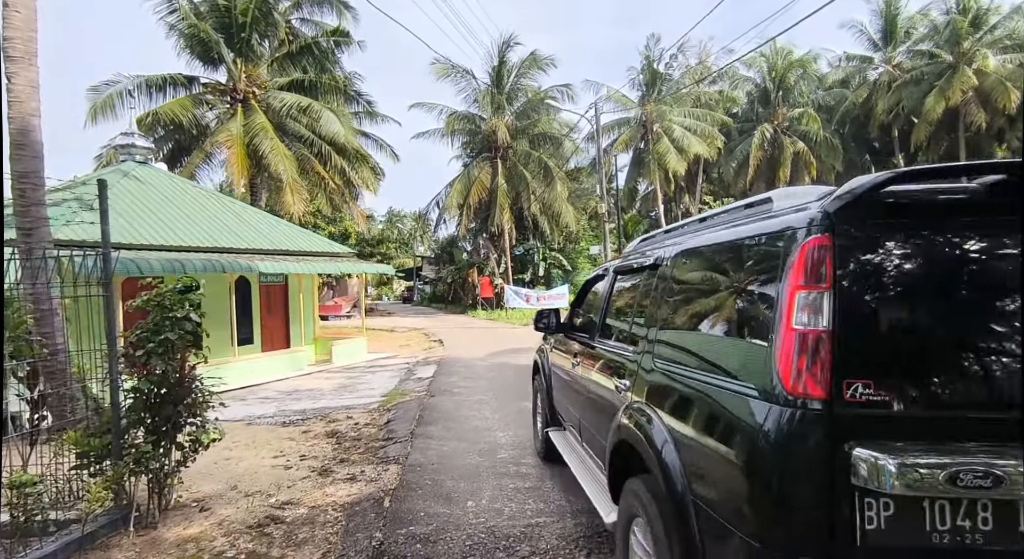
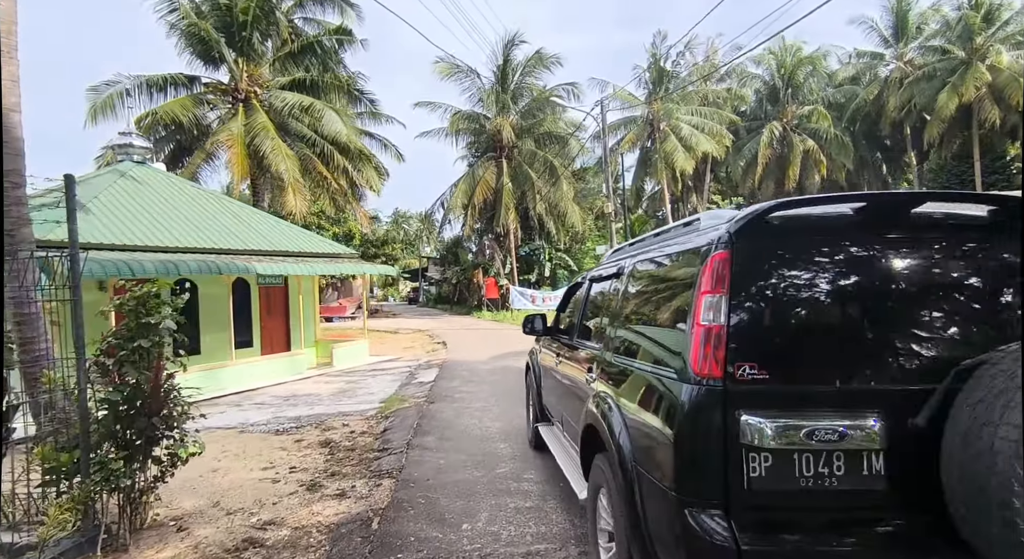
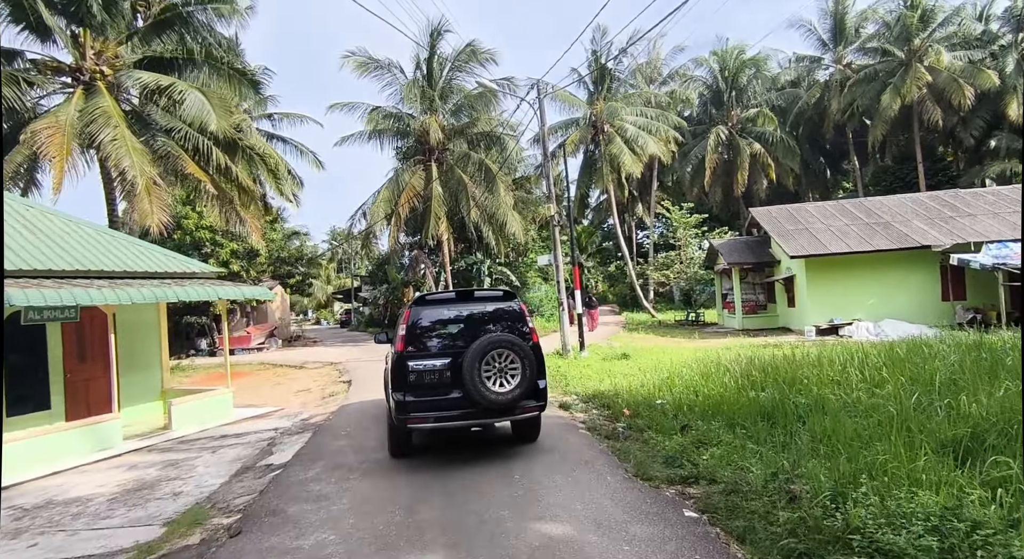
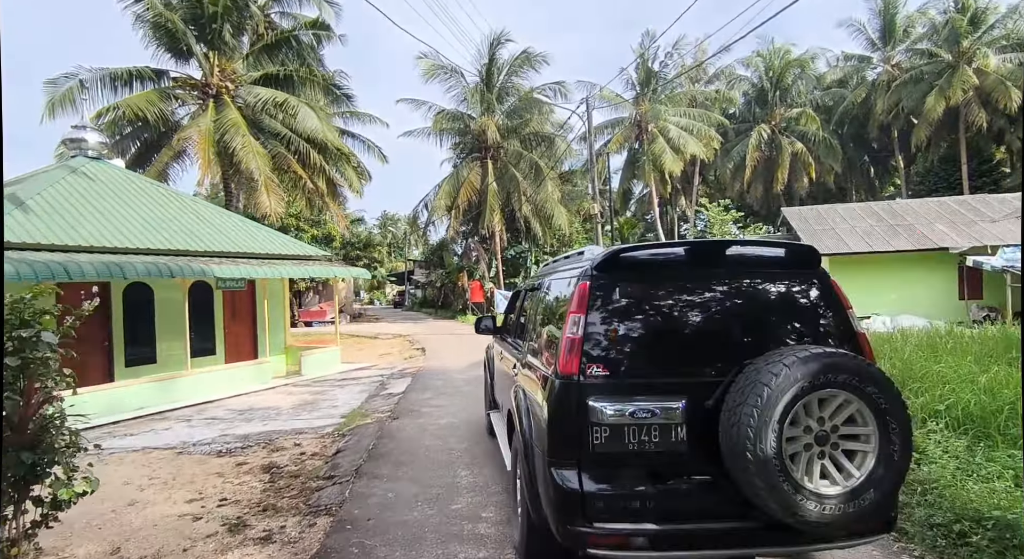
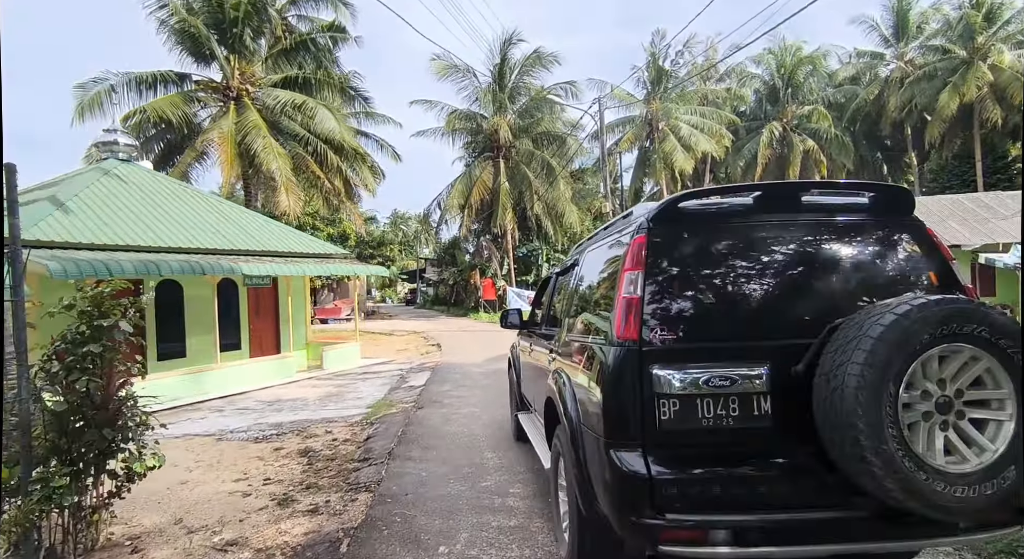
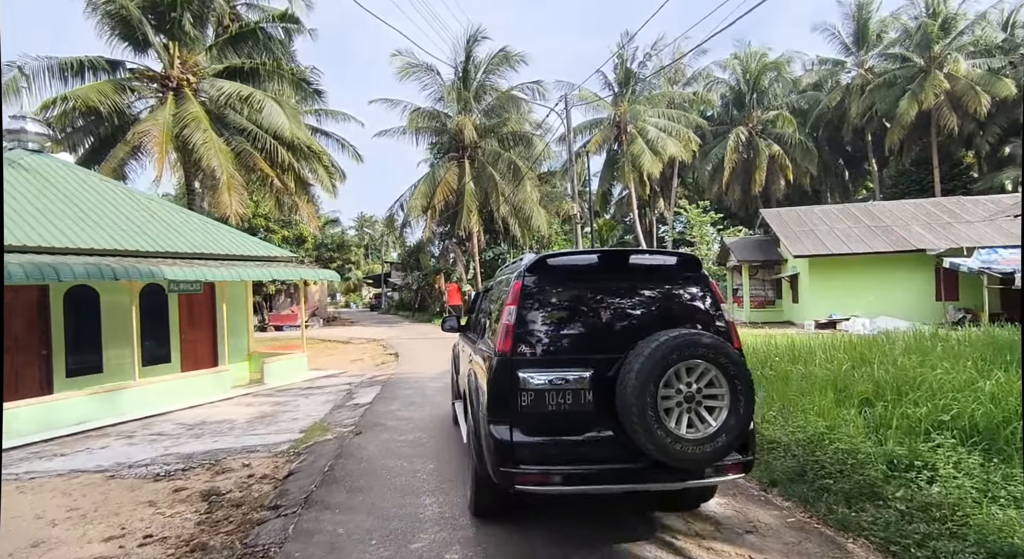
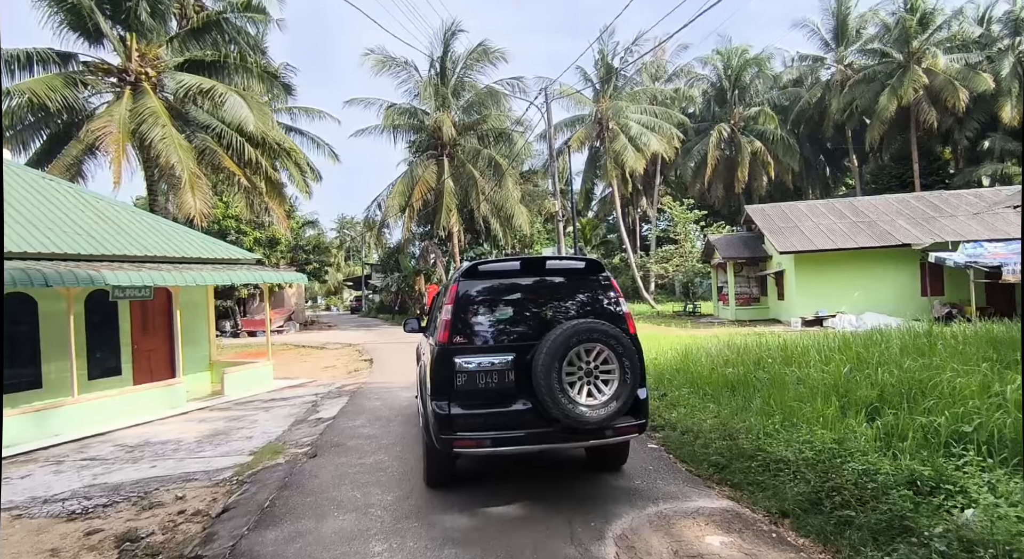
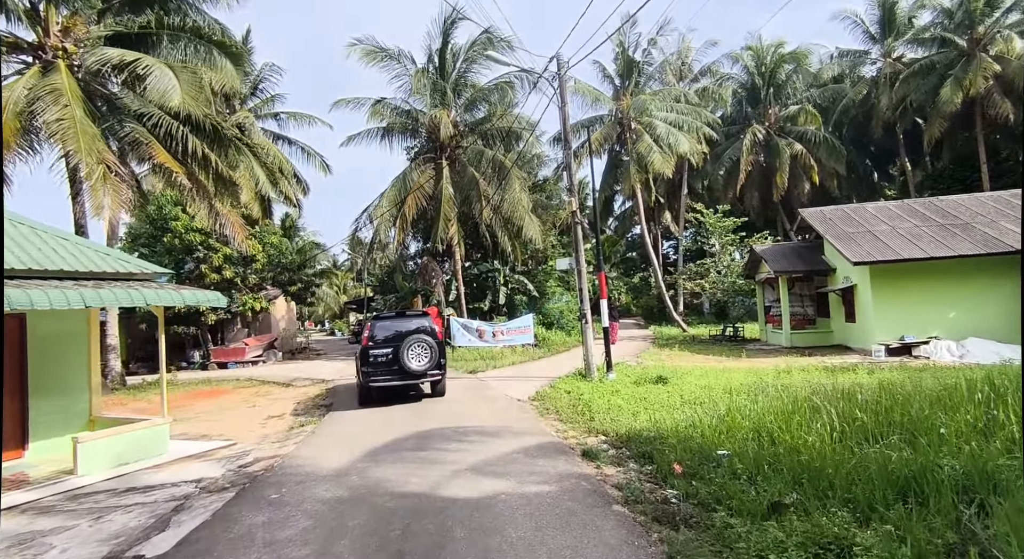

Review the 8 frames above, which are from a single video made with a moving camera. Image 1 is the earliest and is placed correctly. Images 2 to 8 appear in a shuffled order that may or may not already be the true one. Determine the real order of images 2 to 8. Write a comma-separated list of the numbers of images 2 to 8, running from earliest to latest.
2, 5, 4, 6, 7, 3, 8
